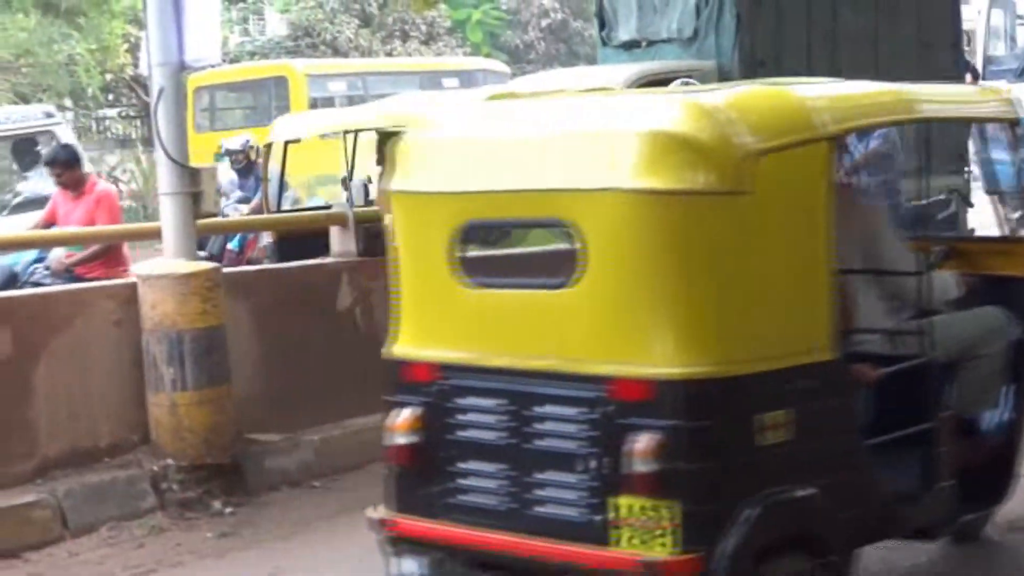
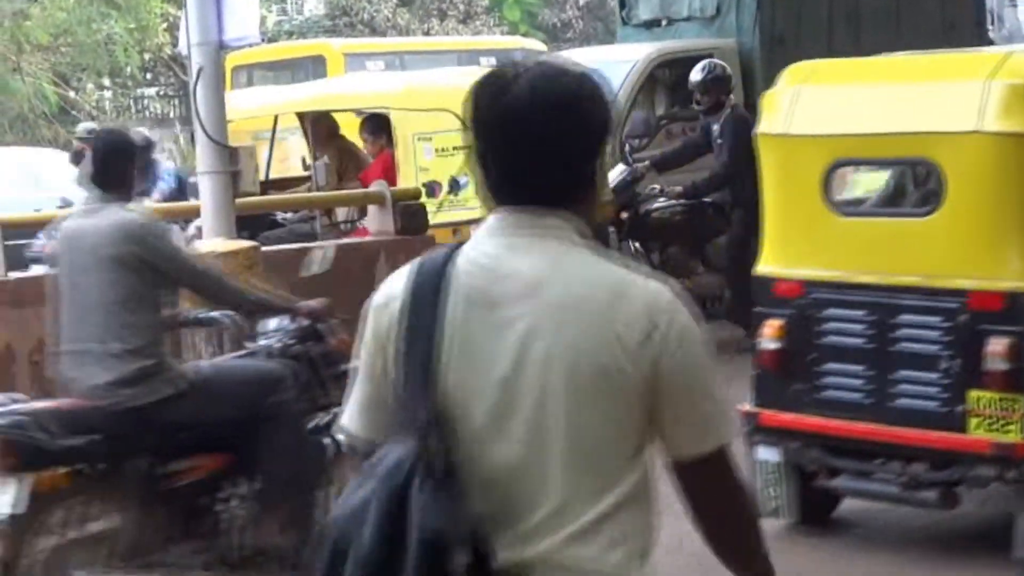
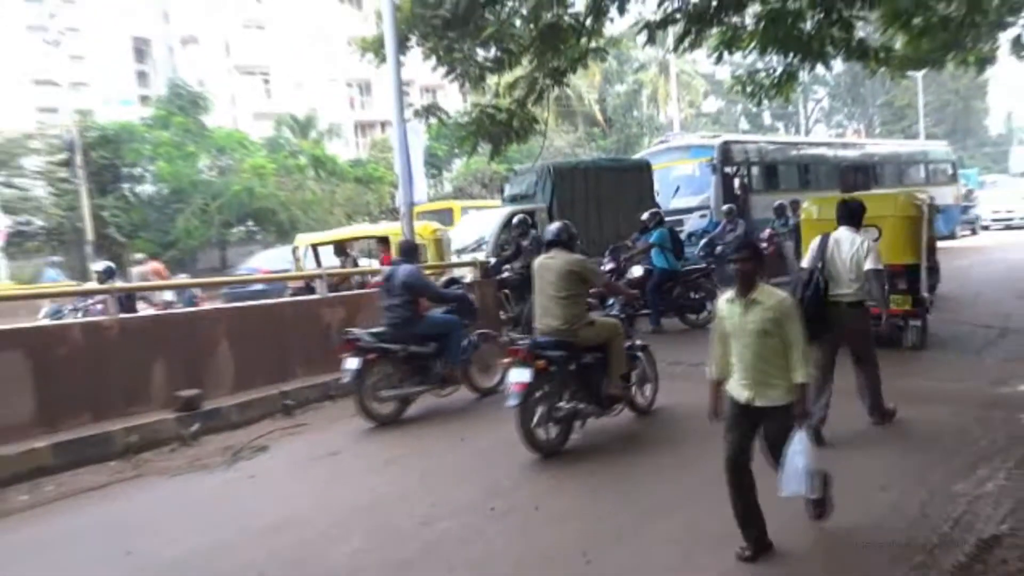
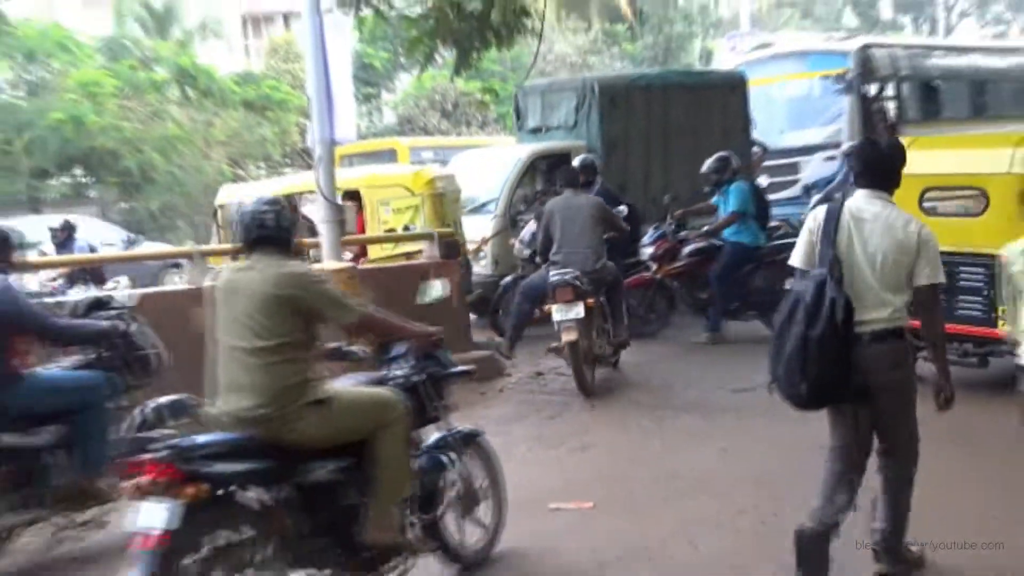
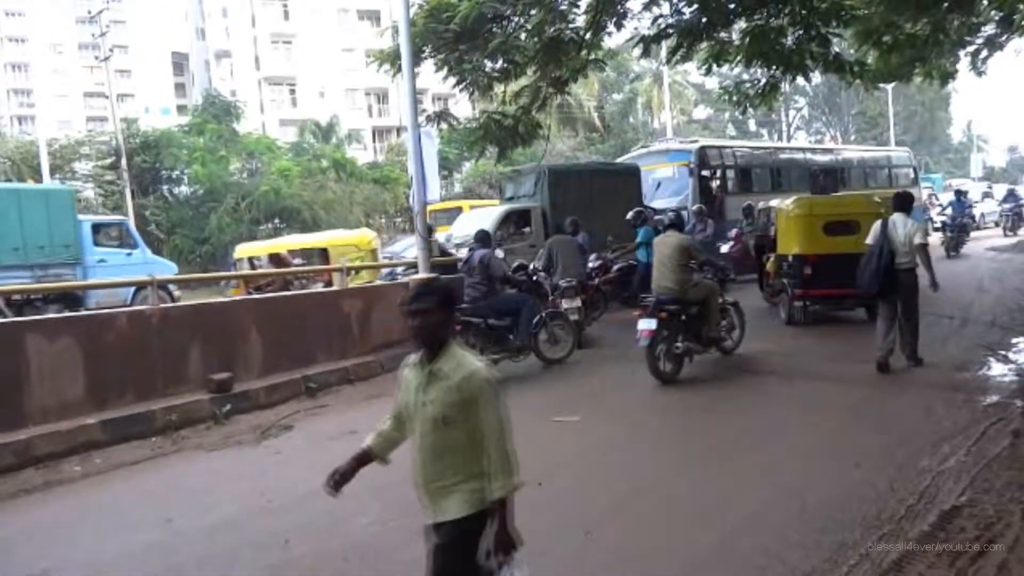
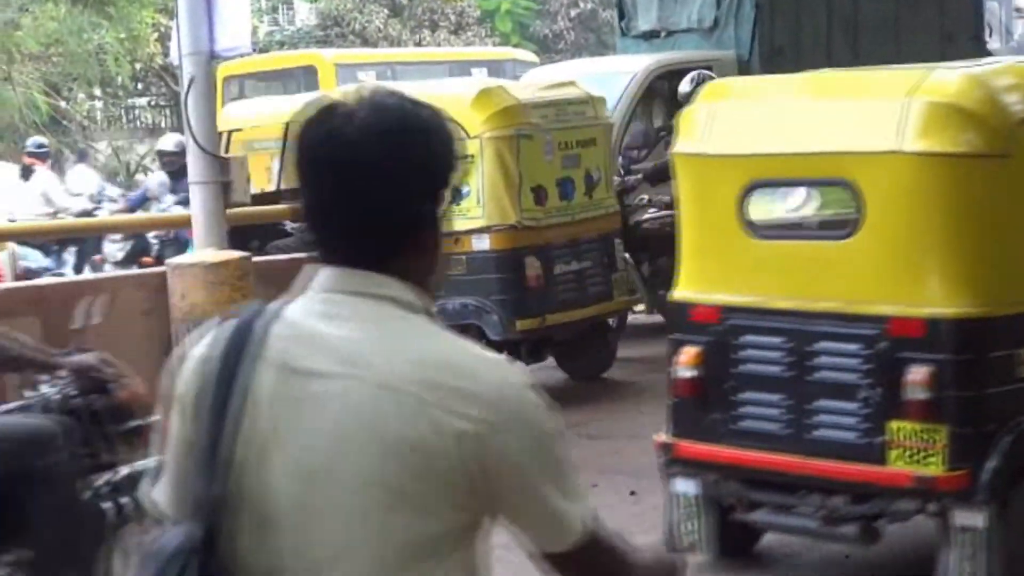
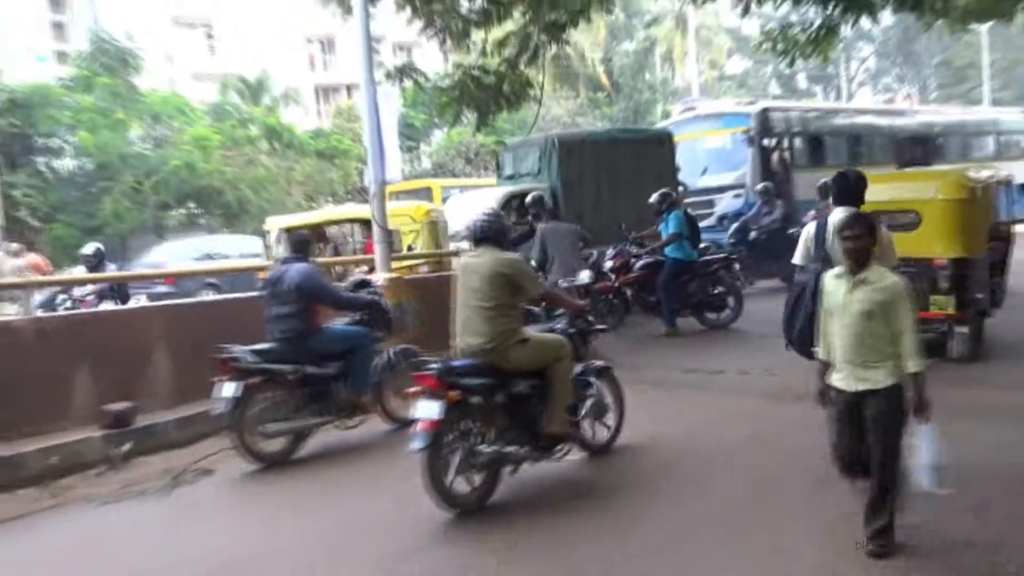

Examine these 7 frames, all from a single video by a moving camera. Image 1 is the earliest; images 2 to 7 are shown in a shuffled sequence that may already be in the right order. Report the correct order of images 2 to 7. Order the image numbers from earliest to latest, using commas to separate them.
6, 2, 4, 7, 3, 5
